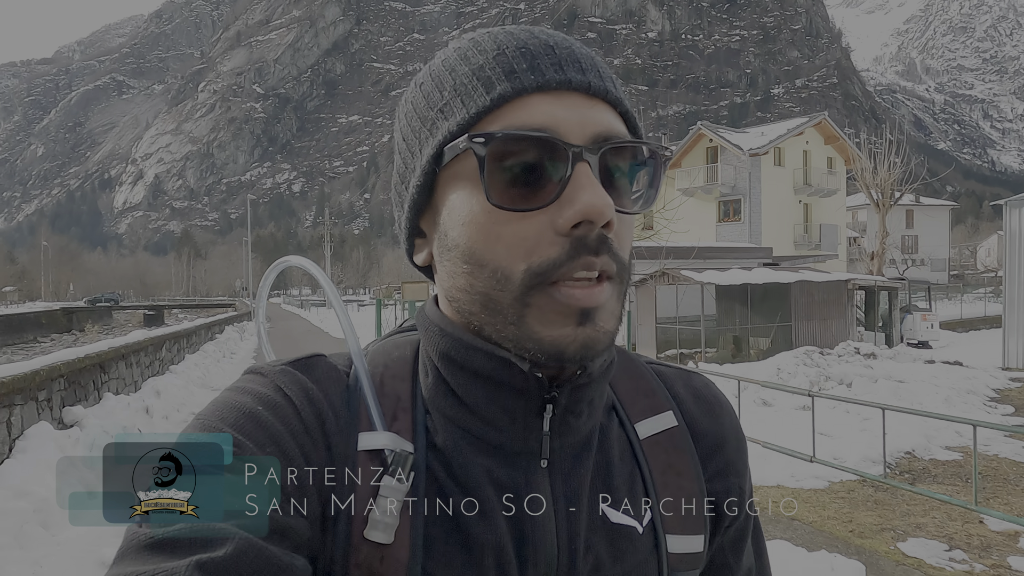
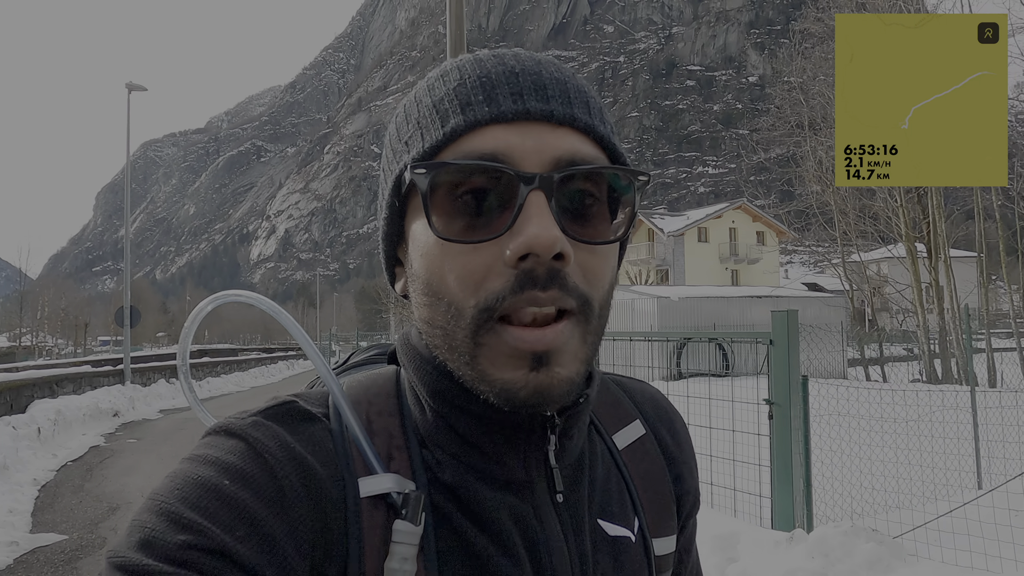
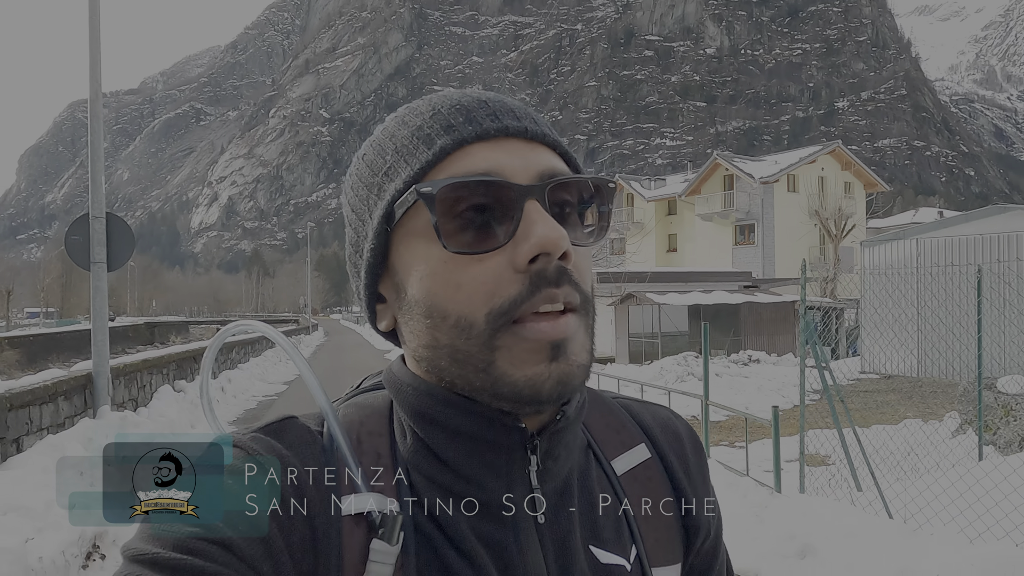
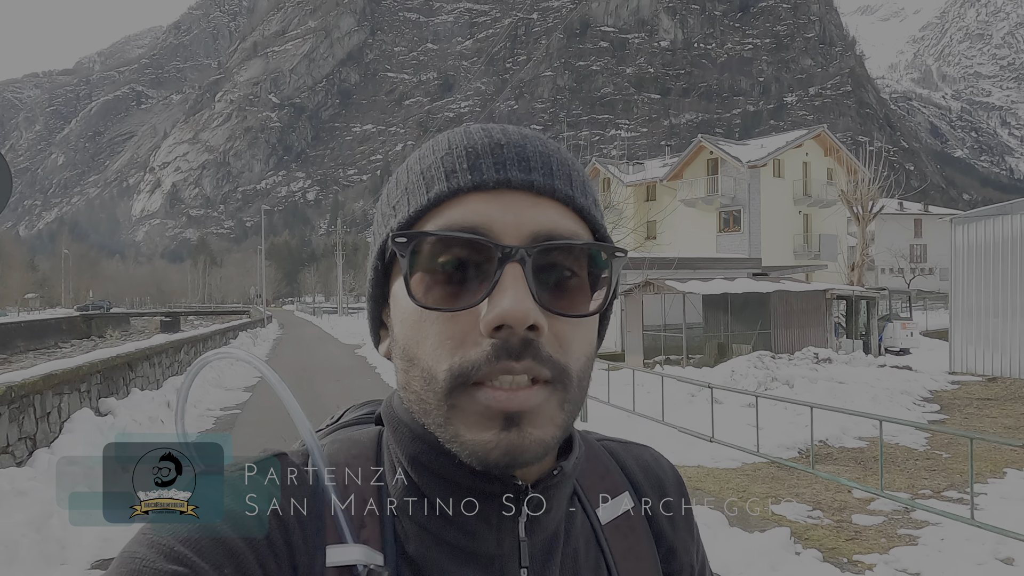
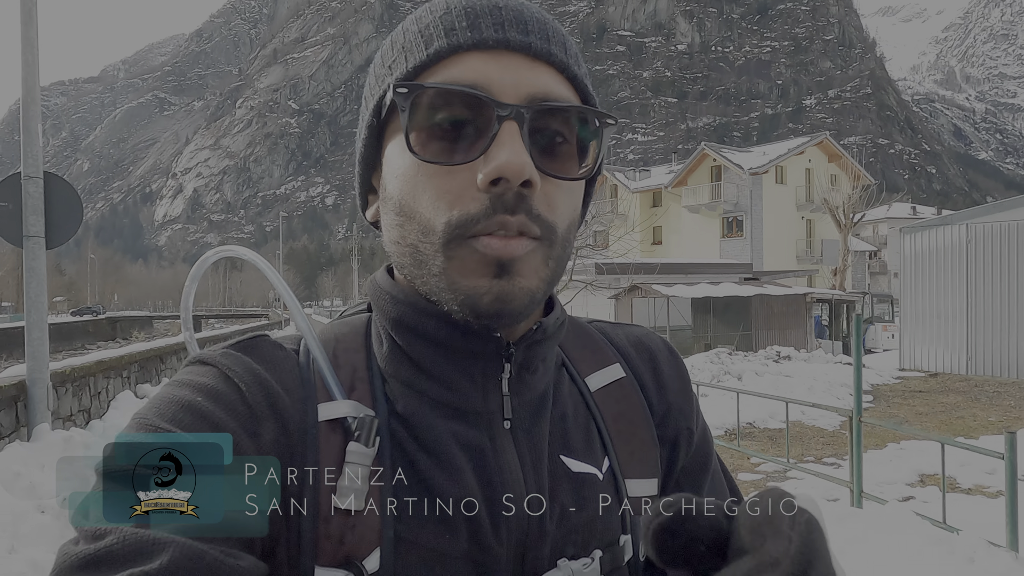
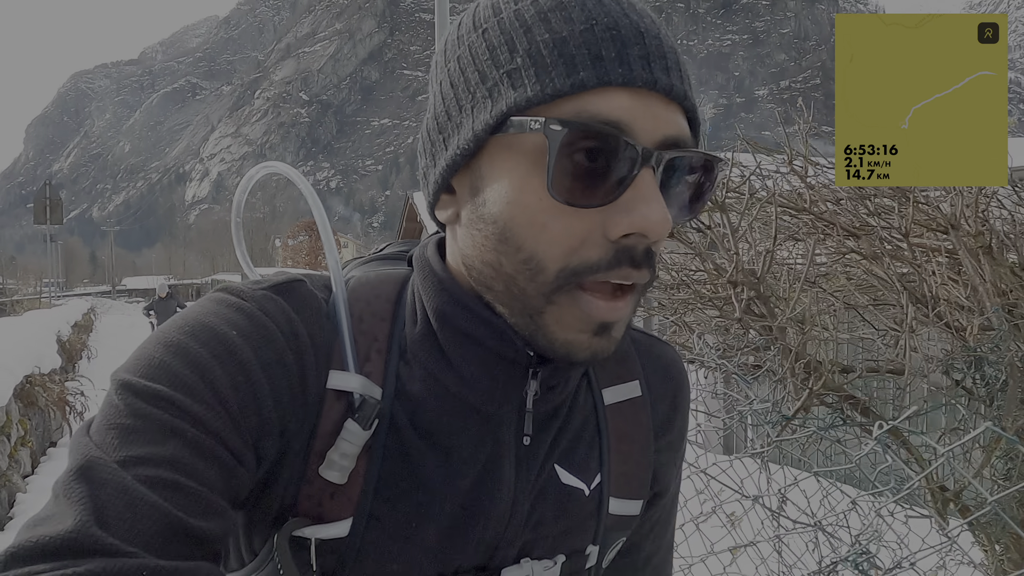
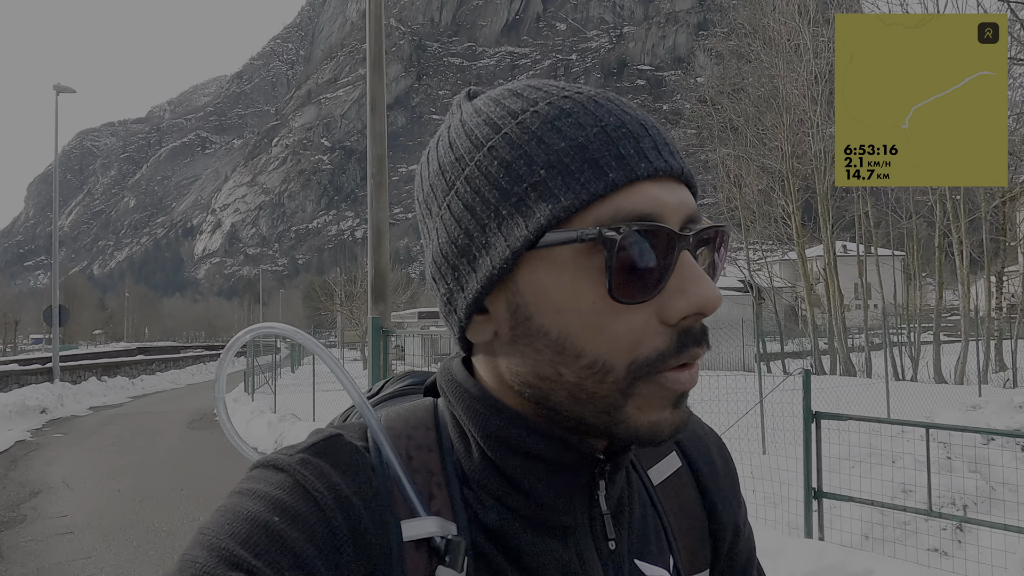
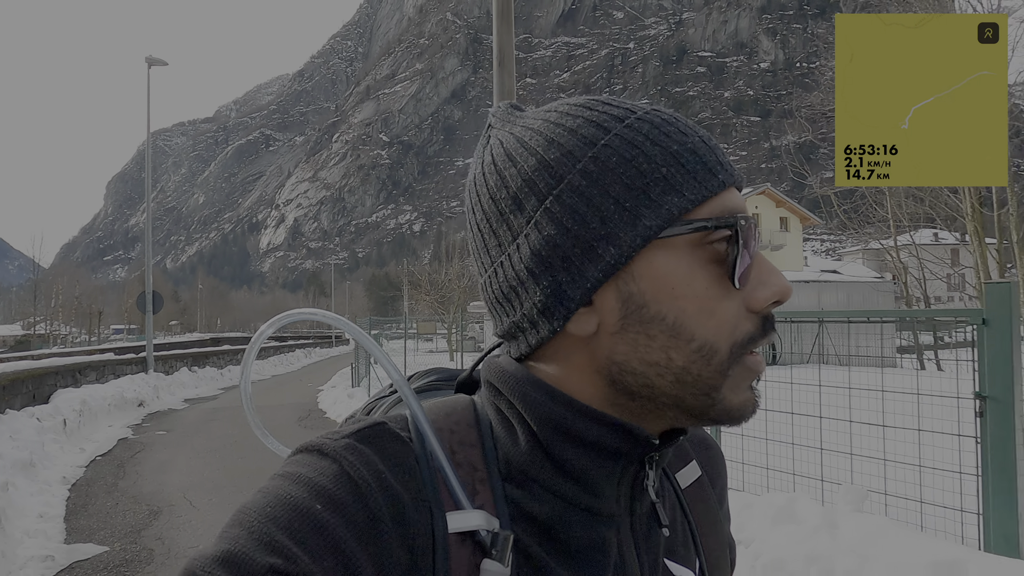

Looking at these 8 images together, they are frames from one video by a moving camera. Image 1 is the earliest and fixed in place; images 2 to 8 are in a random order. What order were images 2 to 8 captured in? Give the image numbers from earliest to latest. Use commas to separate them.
4, 5, 3, 8, 2, 7, 6
